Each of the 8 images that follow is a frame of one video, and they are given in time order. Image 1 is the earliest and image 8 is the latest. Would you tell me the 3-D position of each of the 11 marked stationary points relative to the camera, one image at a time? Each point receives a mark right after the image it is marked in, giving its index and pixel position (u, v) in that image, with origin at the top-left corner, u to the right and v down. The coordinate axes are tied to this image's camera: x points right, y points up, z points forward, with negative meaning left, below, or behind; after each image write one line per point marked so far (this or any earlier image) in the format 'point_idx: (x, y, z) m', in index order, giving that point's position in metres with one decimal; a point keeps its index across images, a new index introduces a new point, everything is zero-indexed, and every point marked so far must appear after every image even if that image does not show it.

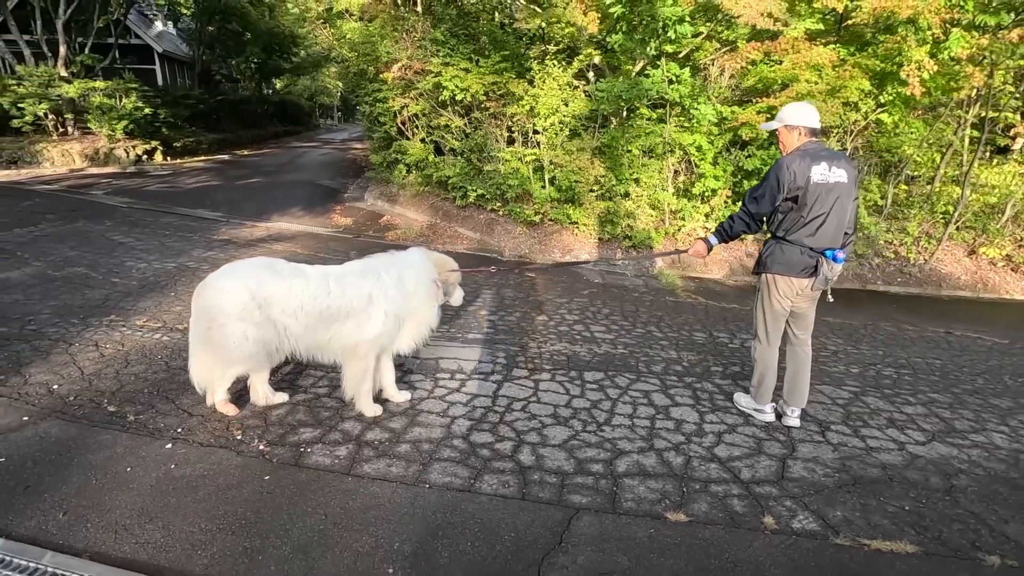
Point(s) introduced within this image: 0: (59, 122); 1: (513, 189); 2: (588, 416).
0: (-13.7, +5.0, +16.1) m
1: (0.0, +1.7, +9.1) m
2: (+0.5, -0.9, +3.6) m
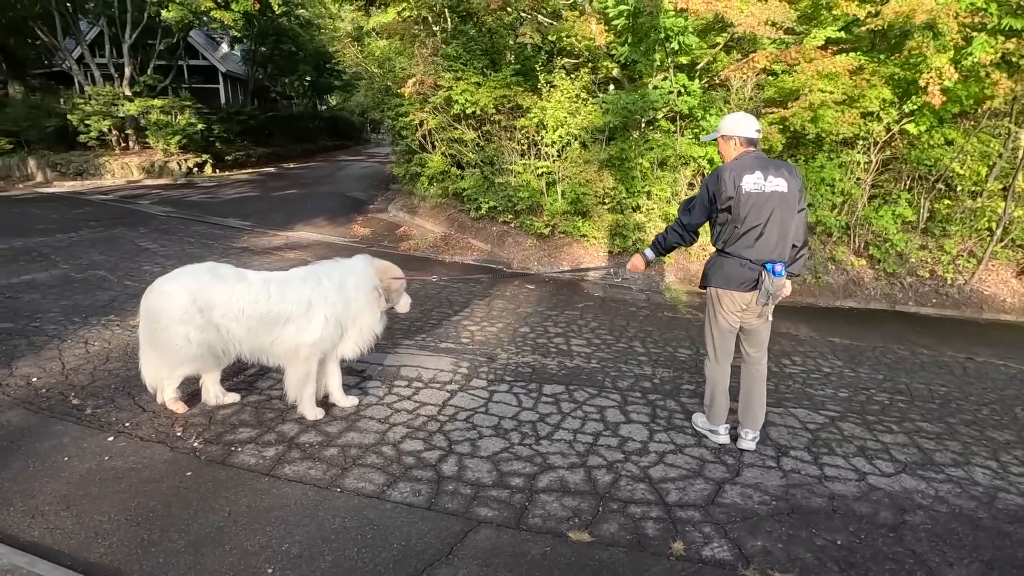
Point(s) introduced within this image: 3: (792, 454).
0: (-12.7, +4.9, +17.4) m
1: (+0.2, +1.5, +9.2) m
2: (+0.1, -0.9, +3.5) m
3: (+1.8, -1.1, +3.4) m
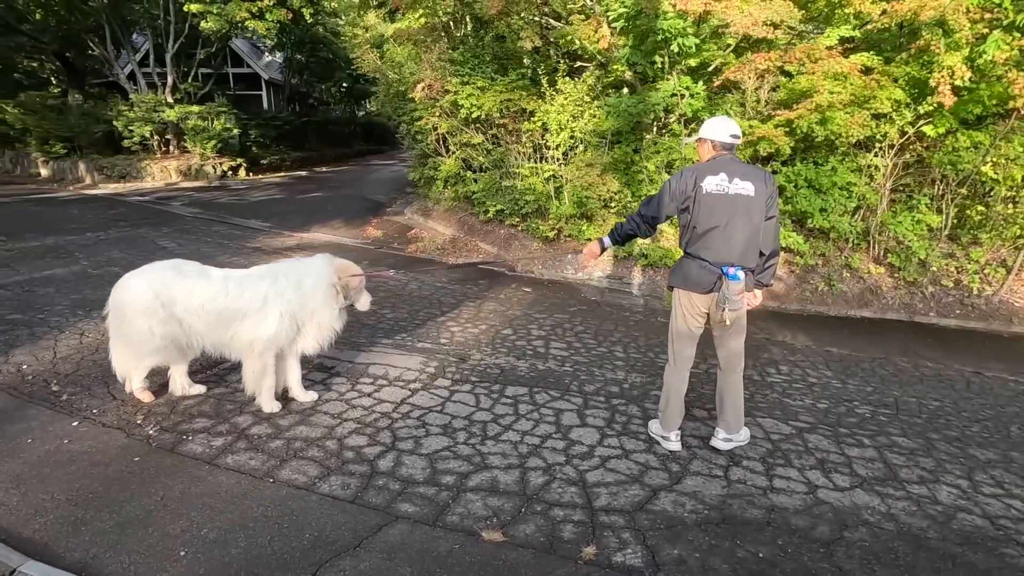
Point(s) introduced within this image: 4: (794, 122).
0: (-12.0, +5.0, +18.3) m
1: (+0.3, +1.4, +9.2) m
2: (-0.2, -0.9, +3.5) m
3: (+1.4, -1.1, +3.3) m
4: (+3.7, +2.2, +6.9) m
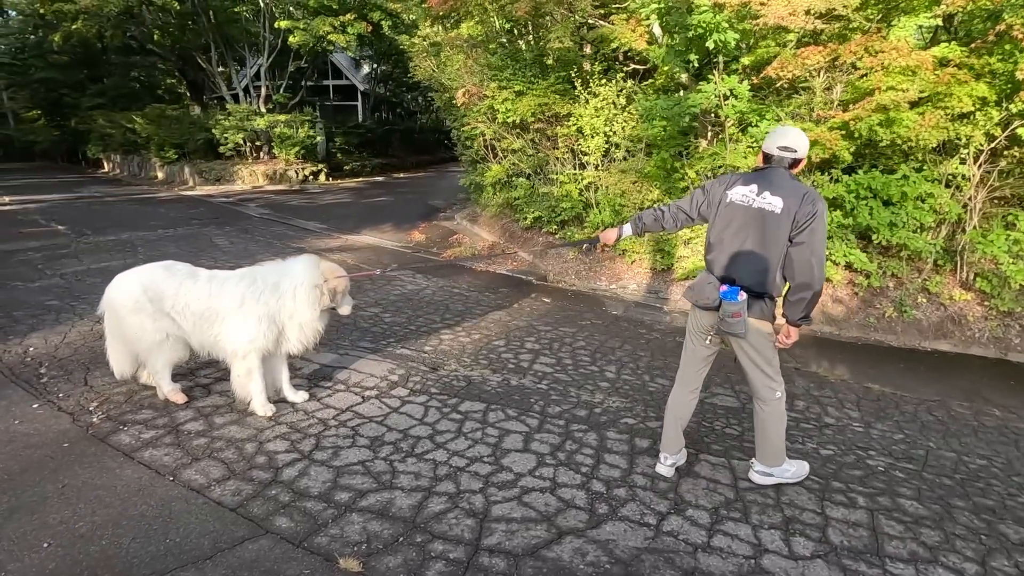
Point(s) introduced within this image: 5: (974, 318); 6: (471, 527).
0: (-9.6, +5.2, +19.9) m
1: (+0.9, +1.3, +8.9) m
2: (-0.7, -1.0, +3.3) m
3: (+0.9, -1.2, +2.9) m
4: (+3.9, +1.9, +6.1) m
5: (+5.5, -0.4, +6.4) m
6: (-0.2, -1.2, +2.6) m
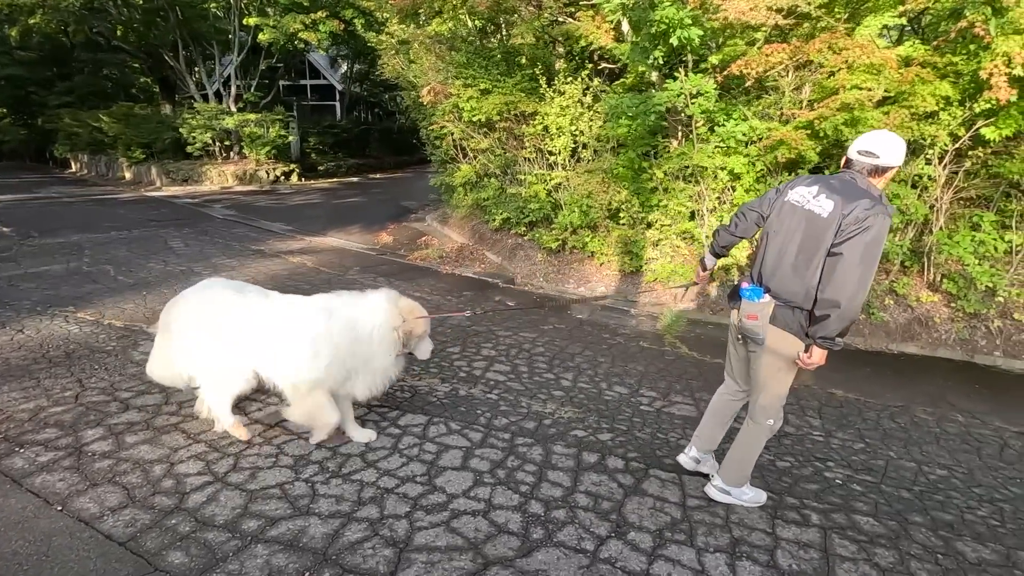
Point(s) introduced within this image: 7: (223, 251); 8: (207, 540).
0: (-10.4, +5.1, +19.4) m
1: (+0.3, +1.2, +8.7) m
2: (-1.0, -1.0, +3.1) m
3: (+0.6, -1.2, +2.7) m
4: (+3.4, +1.9, +6.0) m
5: (+5.1, -0.4, +6.4) m
6: (-0.5, -1.2, +2.4) m
7: (-4.7, +0.6, +8.7) m
8: (-1.4, -1.1, +2.4) m
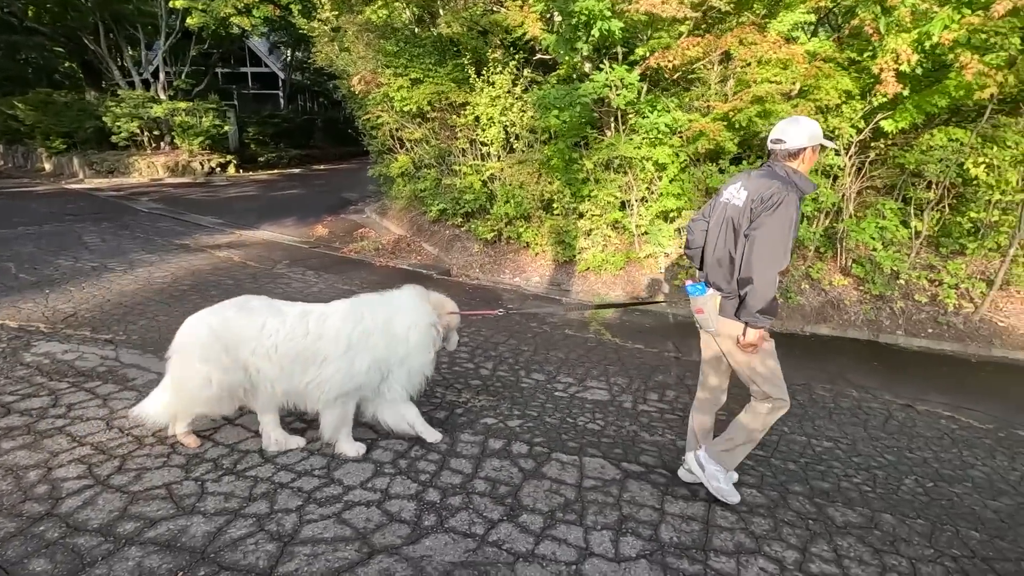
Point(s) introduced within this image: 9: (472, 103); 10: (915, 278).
0: (-12.3, +5.2, +18.5) m
1: (-0.7, +1.4, +8.6) m
2: (-1.6, -1.0, +3.0) m
3: (0.0, -1.2, +2.7) m
4: (+2.6, +2.0, +6.2) m
5: (+4.2, -0.2, +6.8) m
6: (-1.1, -1.2, +2.4) m
7: (-5.7, +0.7, +8.3) m
8: (-1.9, -1.1, +2.3) m
9: (-0.6, +2.9, +8.5) m
10: (+5.0, +0.1, +6.6) m
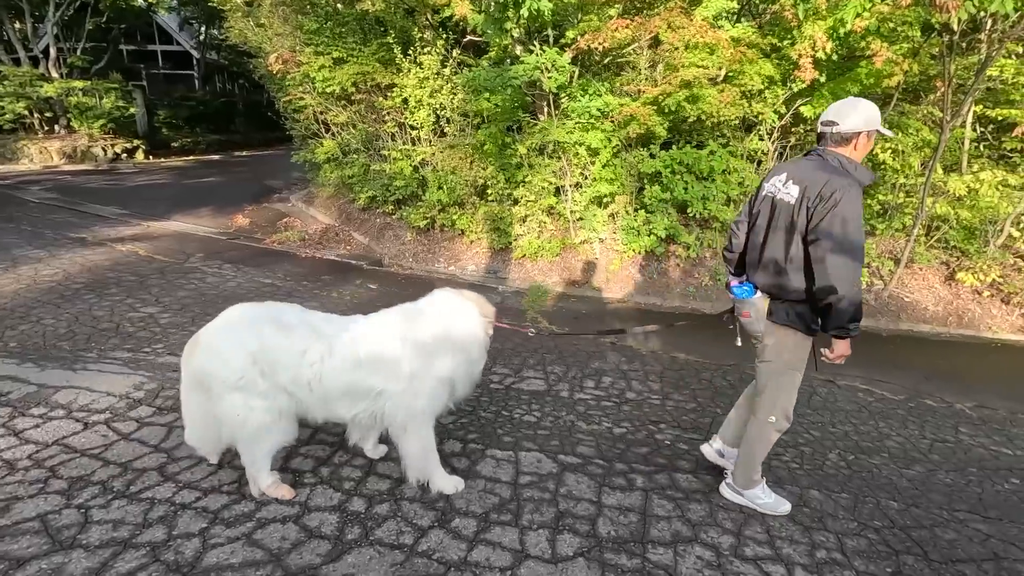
0: (-14.5, +5.2, +16.7) m
1: (-1.7, +1.5, +8.3) m
2: (-1.9, -1.0, +2.7) m
3: (-0.3, -1.1, +2.6) m
4: (+1.7, +2.2, +6.2) m
5: (+3.4, +0.1, +7.0) m
6: (-1.3, -1.2, +2.1) m
7: (-6.7, +0.7, +7.4) m
8: (-2.2, -1.1, +2.0) m
9: (-1.7, +3.1, +8.1) m
10: (+4.1, +0.4, +7.0) m
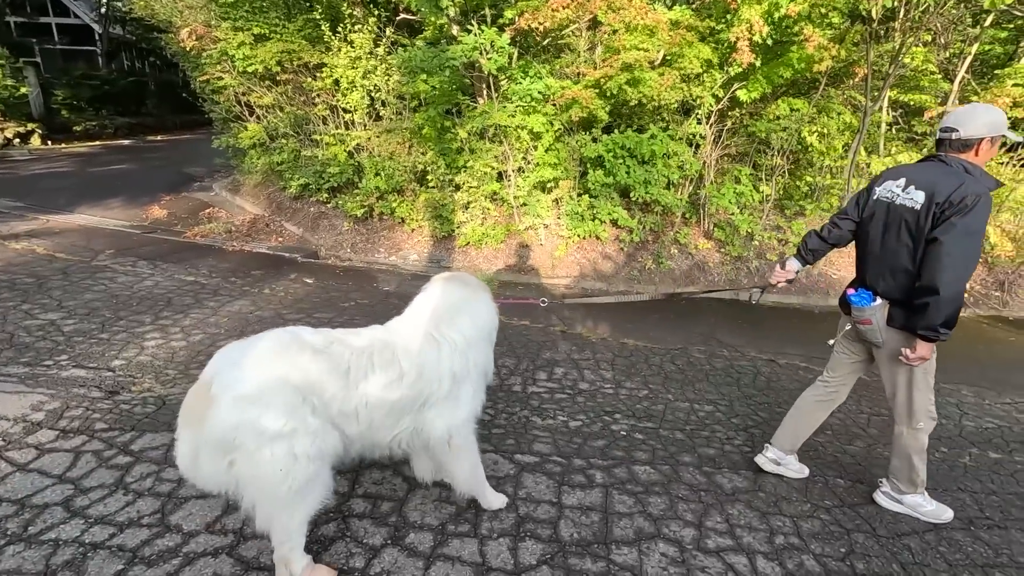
0: (-16.3, +5.1, +14.7) m
1: (-2.6, +1.6, +7.9) m
2: (-2.1, -1.0, +2.3) m
3: (-0.5, -1.1, +2.4) m
4: (+1.1, +2.4, +6.2) m
5: (+2.7, +0.3, +7.2) m
6: (-1.5, -1.2, +1.8) m
7: (-7.4, +0.6, +6.5) m
8: (-2.3, -1.2, +1.6) m
9: (-2.6, +3.2, +7.6) m
10: (+3.4, +0.7, +7.2) m
